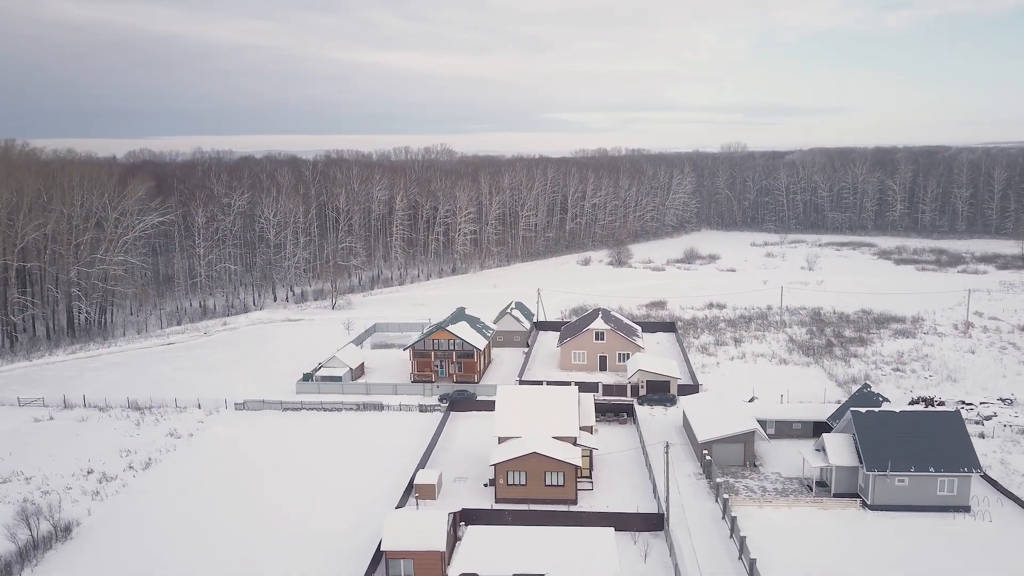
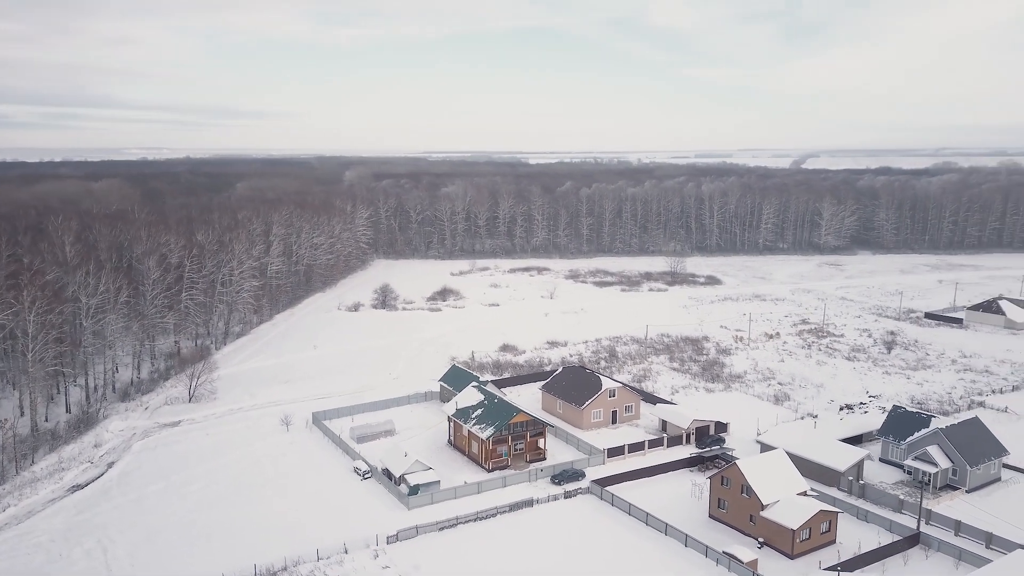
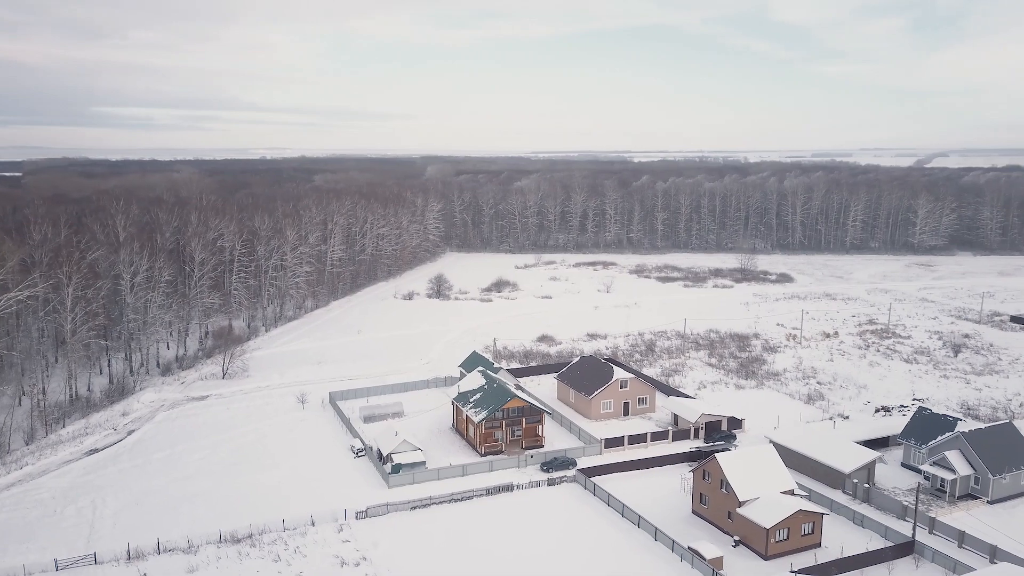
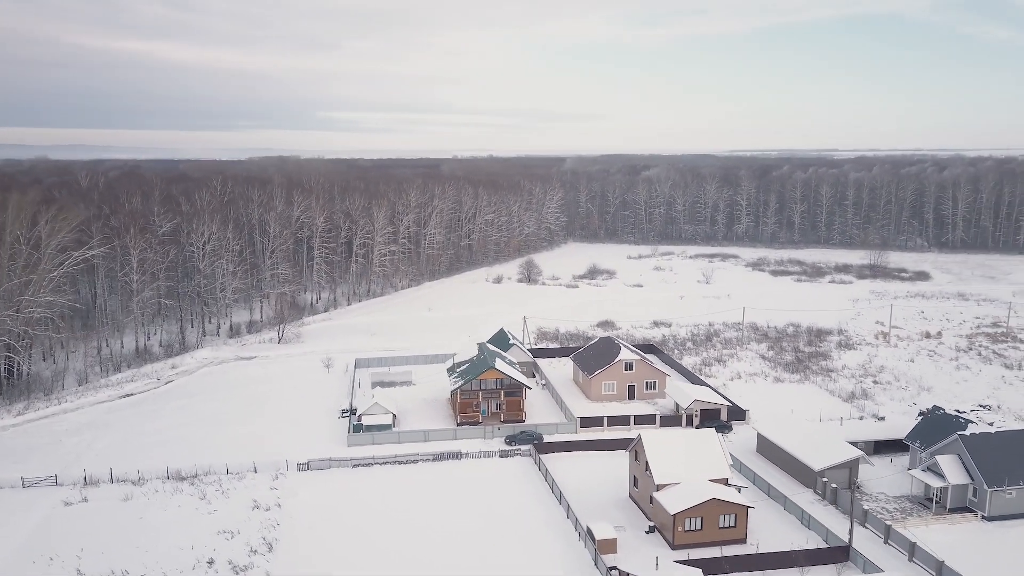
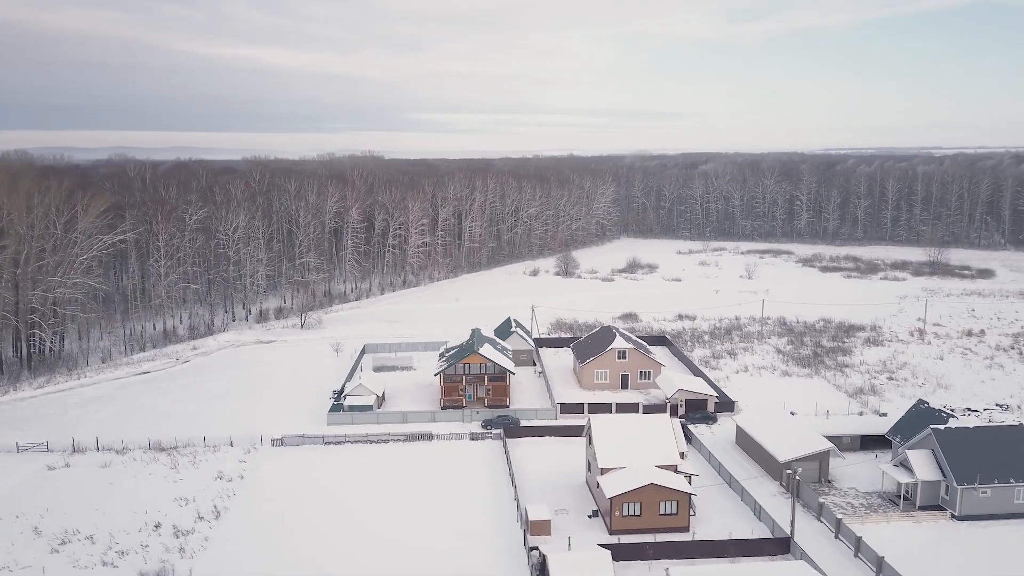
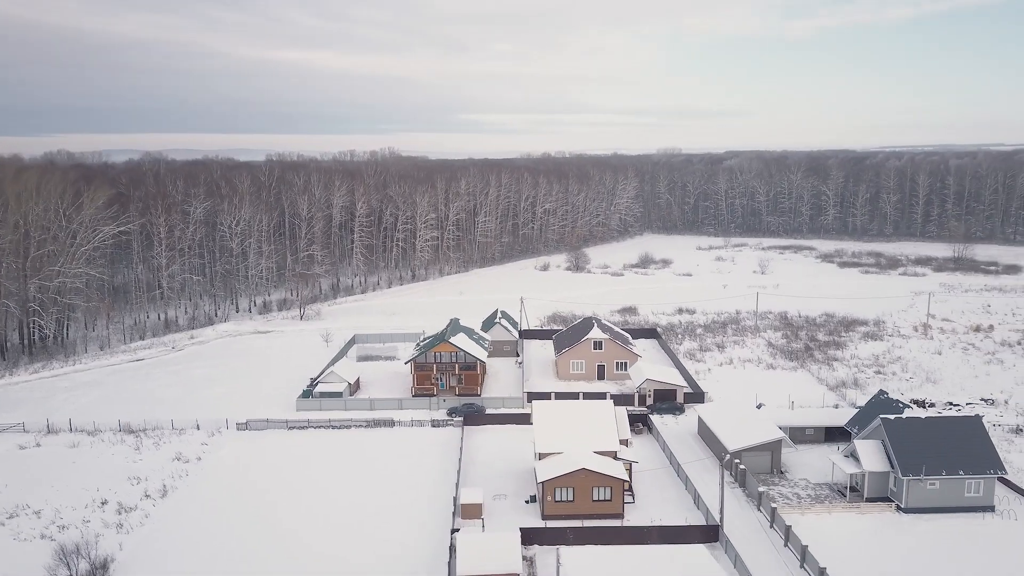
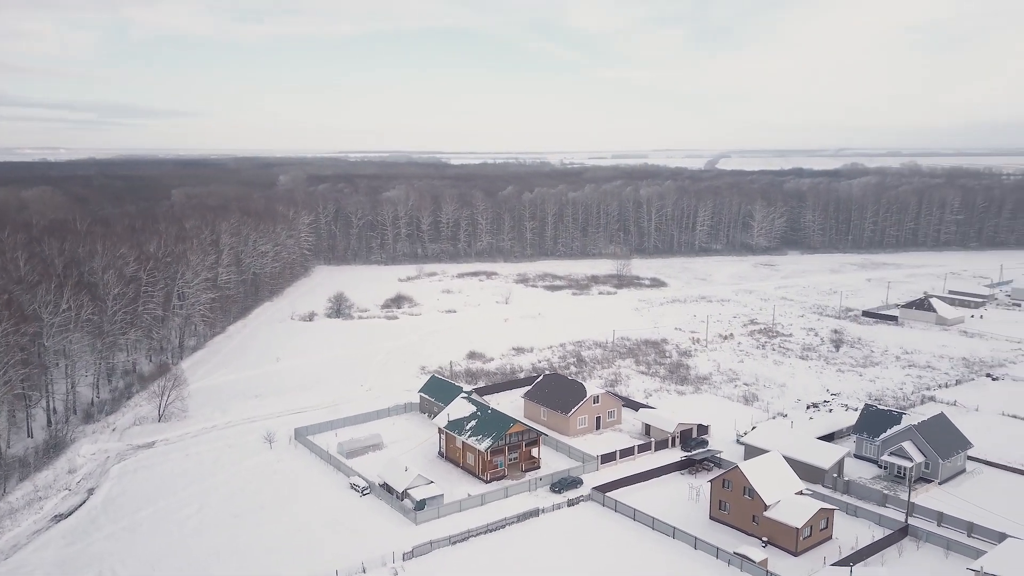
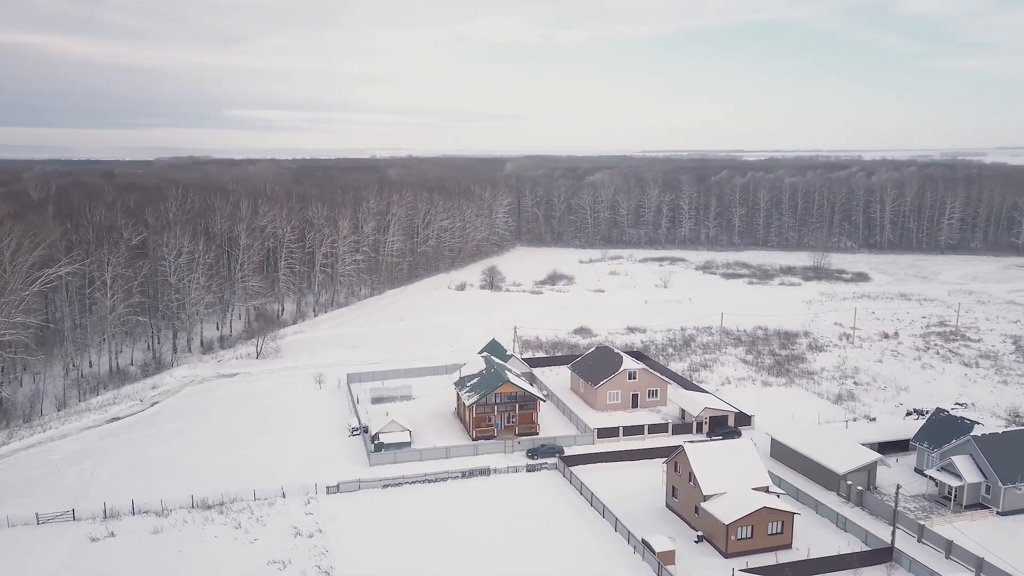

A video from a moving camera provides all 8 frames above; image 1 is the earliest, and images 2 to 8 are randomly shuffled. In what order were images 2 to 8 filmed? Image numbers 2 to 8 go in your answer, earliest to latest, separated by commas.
6, 5, 4, 8, 3, 2, 7
